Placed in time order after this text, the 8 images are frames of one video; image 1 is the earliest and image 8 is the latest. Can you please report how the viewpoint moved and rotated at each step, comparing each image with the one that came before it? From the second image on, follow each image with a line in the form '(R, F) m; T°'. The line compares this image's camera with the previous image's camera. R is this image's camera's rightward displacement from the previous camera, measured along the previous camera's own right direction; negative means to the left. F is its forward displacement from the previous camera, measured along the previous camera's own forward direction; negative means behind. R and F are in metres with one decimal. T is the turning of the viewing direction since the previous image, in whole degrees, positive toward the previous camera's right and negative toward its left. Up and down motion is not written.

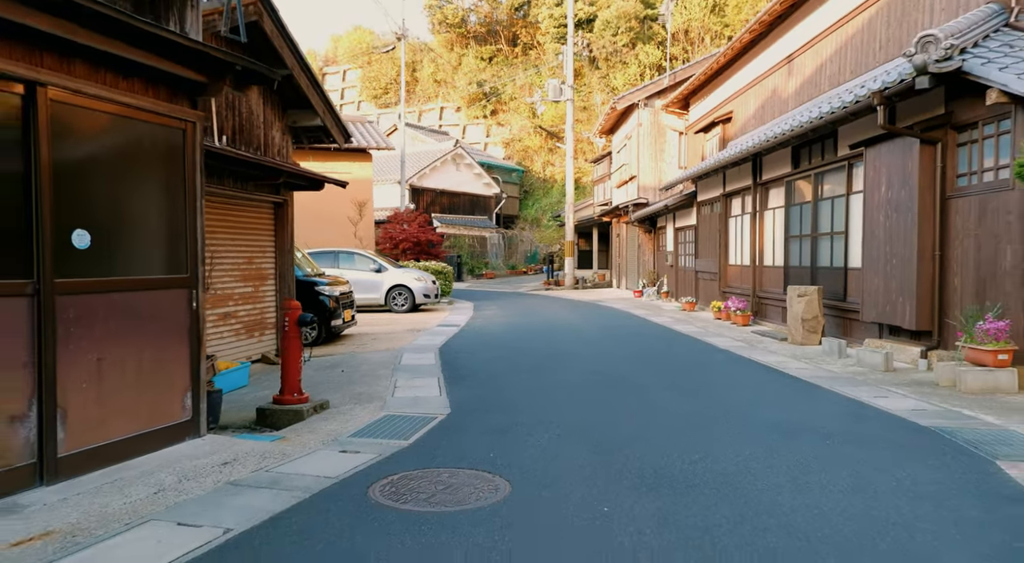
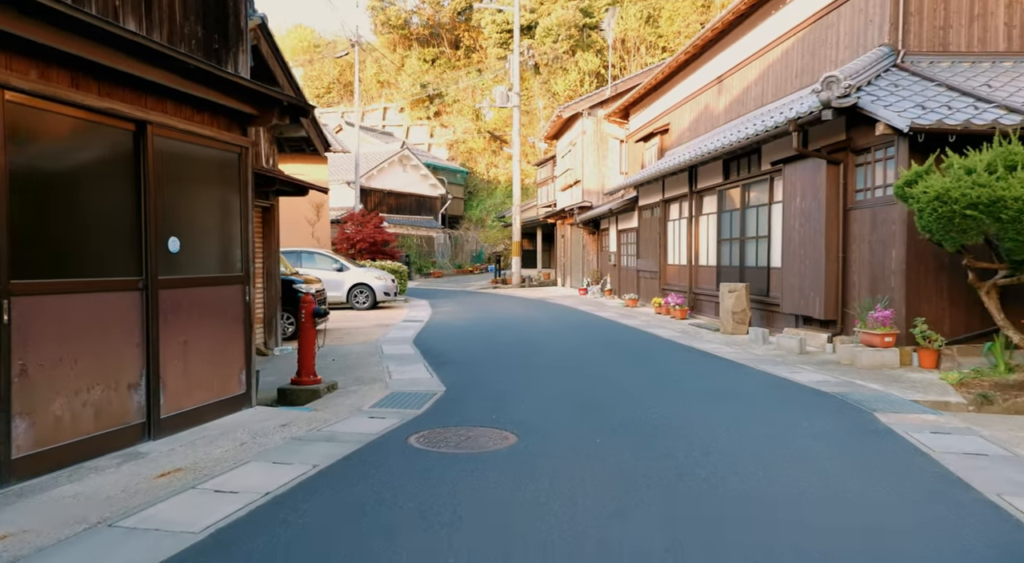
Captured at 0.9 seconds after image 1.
(-0.5, -1.2) m; +5°
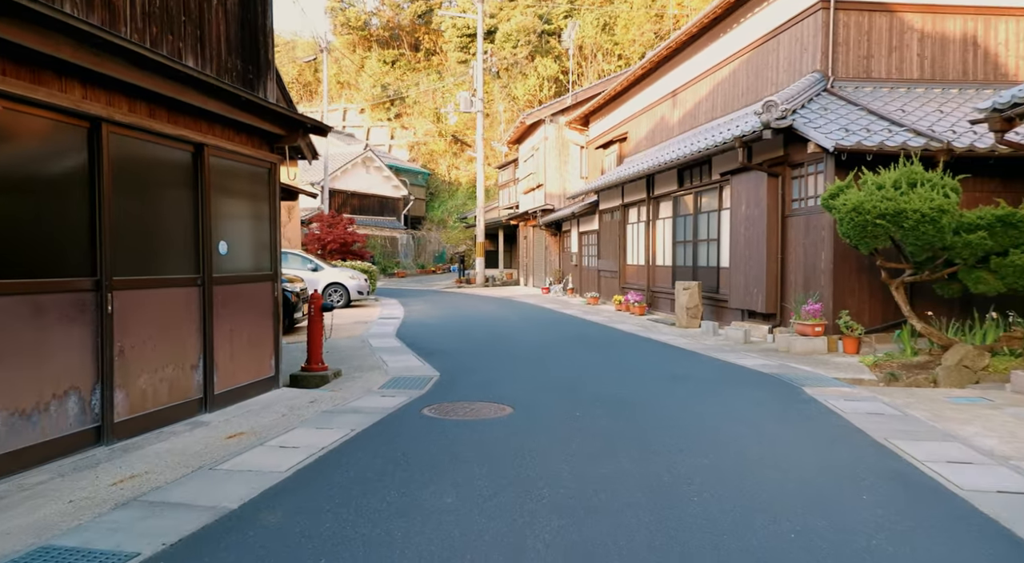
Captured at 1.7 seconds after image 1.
(-0.4, -1.1) m; +4°
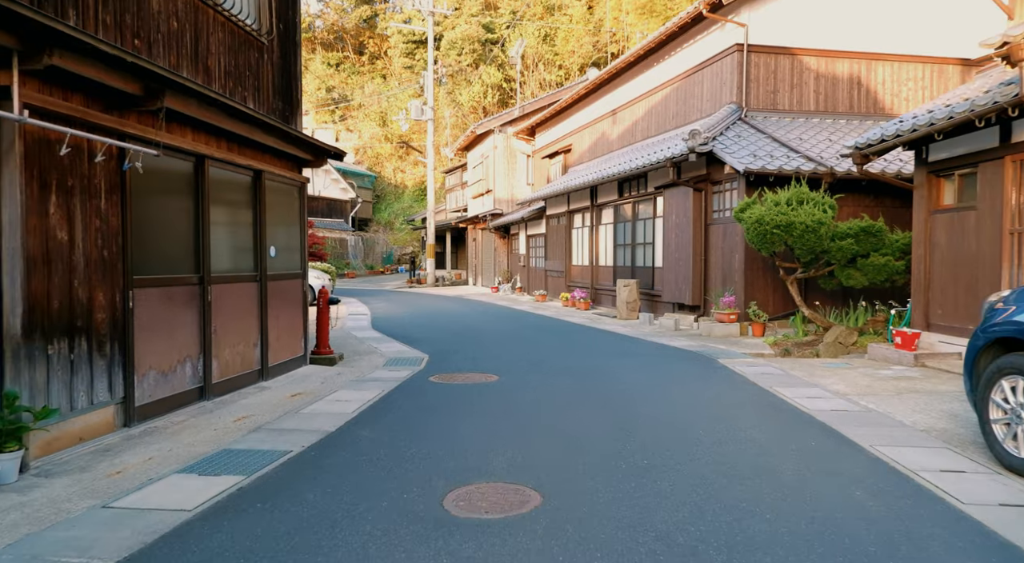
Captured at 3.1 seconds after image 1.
(-0.6, -1.8) m; +5°
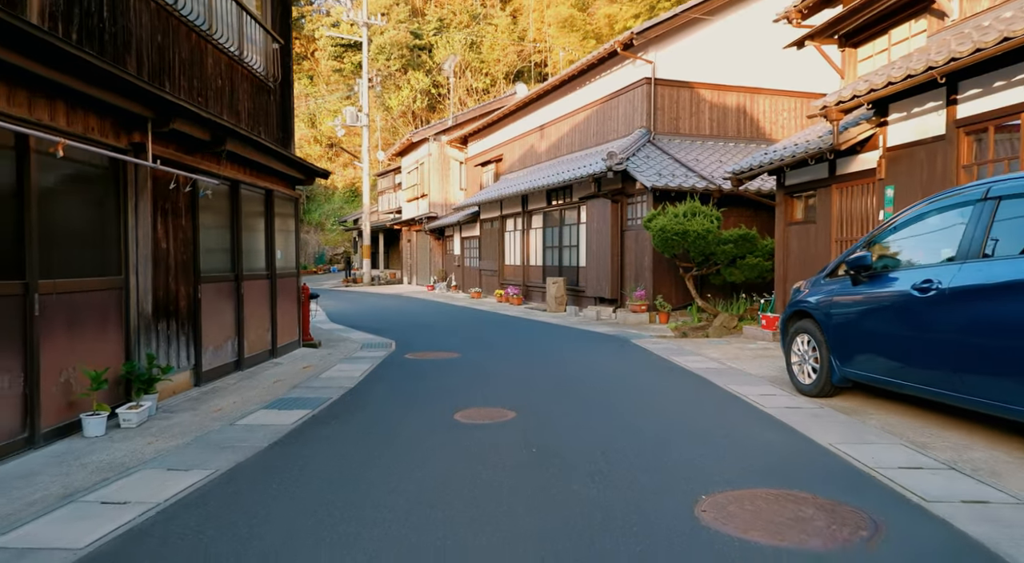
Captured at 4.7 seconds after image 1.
(-0.5, -2.1) m; +6°
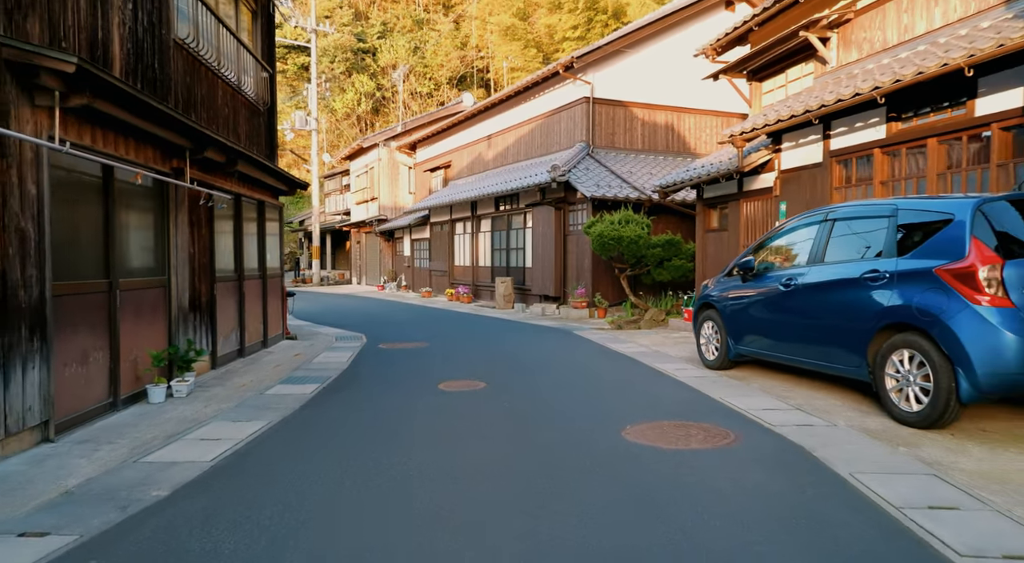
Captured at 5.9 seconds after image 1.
(-0.3, -1.6) m; +5°
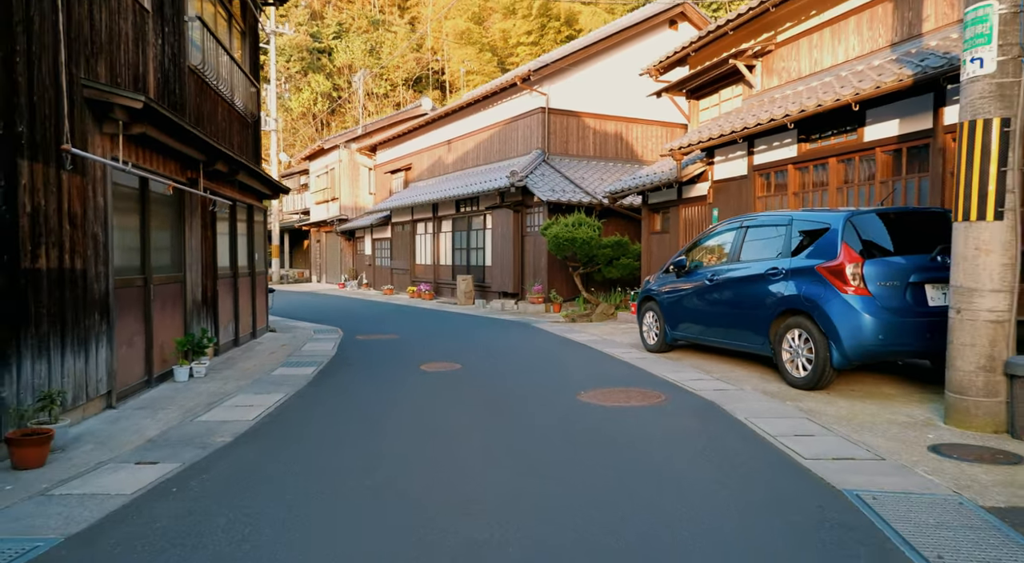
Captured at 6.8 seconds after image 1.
(-0.2, -1.3) m; +4°
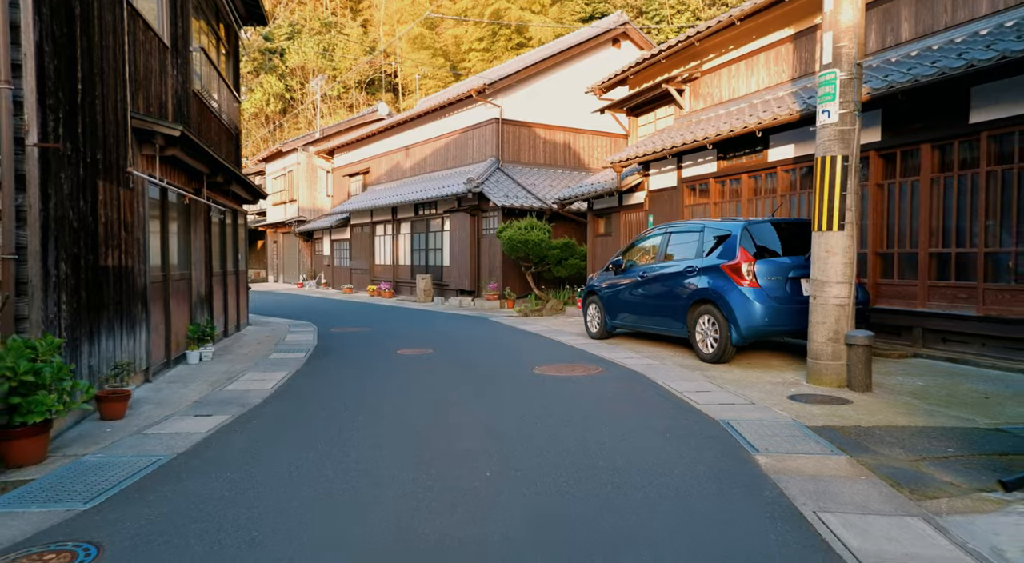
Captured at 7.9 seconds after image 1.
(-0.2, -1.5) m; +4°
